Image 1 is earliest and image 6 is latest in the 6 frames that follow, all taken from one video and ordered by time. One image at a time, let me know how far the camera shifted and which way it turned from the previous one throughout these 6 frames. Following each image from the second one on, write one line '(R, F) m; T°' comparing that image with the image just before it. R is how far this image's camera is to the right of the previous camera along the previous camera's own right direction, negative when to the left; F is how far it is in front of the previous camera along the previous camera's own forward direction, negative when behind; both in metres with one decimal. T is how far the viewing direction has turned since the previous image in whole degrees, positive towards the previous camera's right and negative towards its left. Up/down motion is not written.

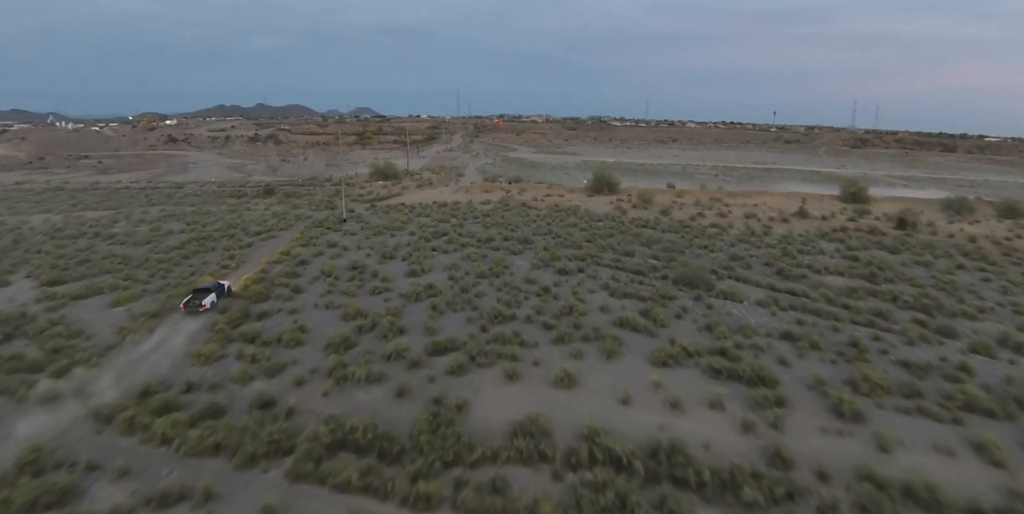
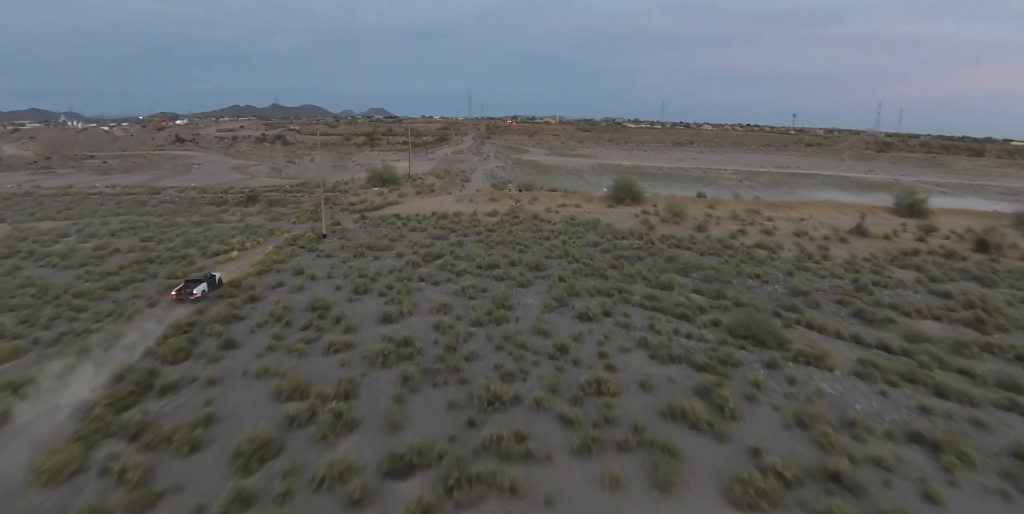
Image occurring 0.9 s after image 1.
(+0.2, +4.9) m; -2°
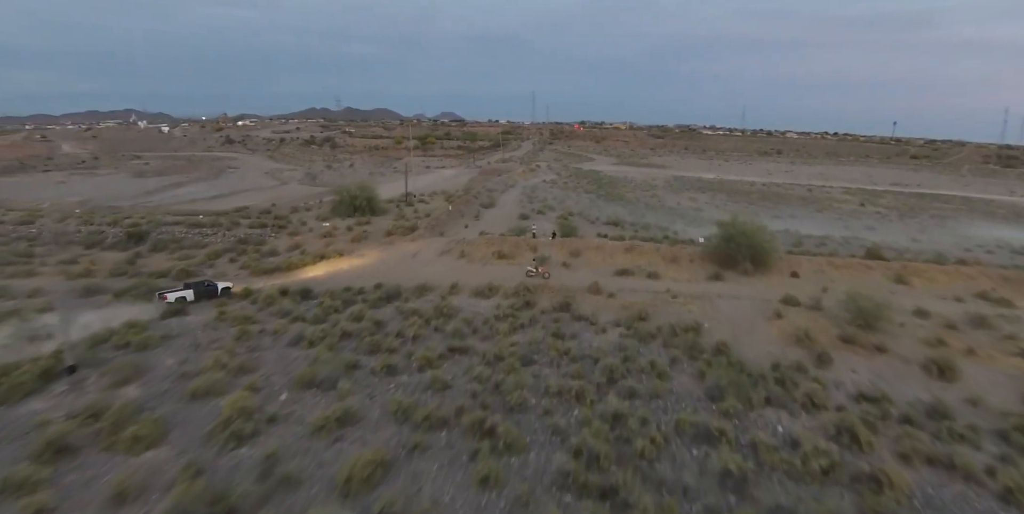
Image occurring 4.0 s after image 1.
(+2.0, +16.2) m; -8°
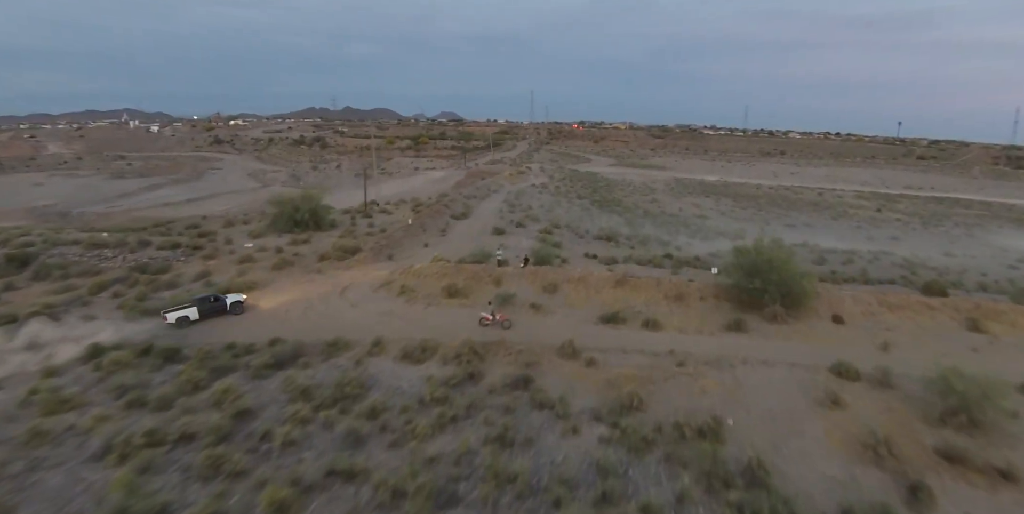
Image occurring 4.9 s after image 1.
(+1.6, +5.0) m; 0°
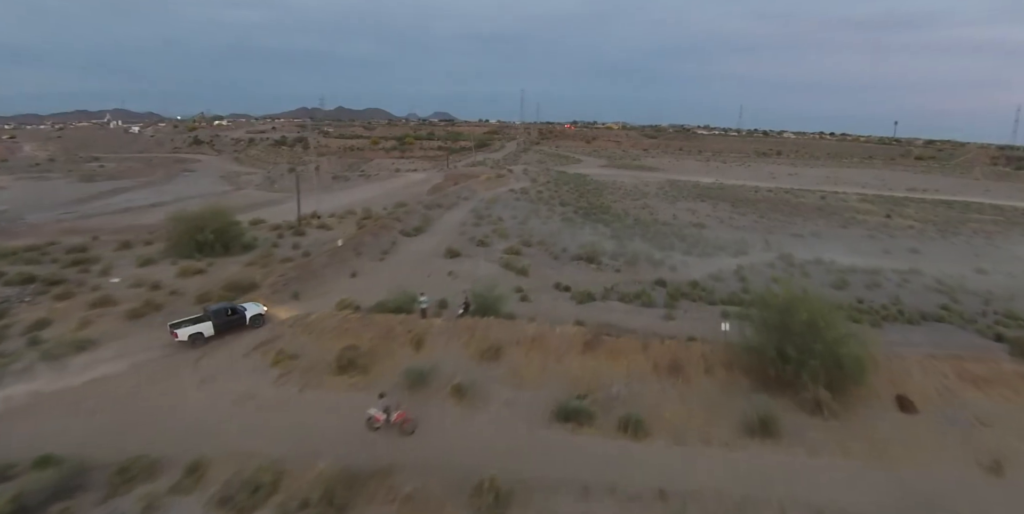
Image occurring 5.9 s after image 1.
(+1.8, +5.0) m; +1°
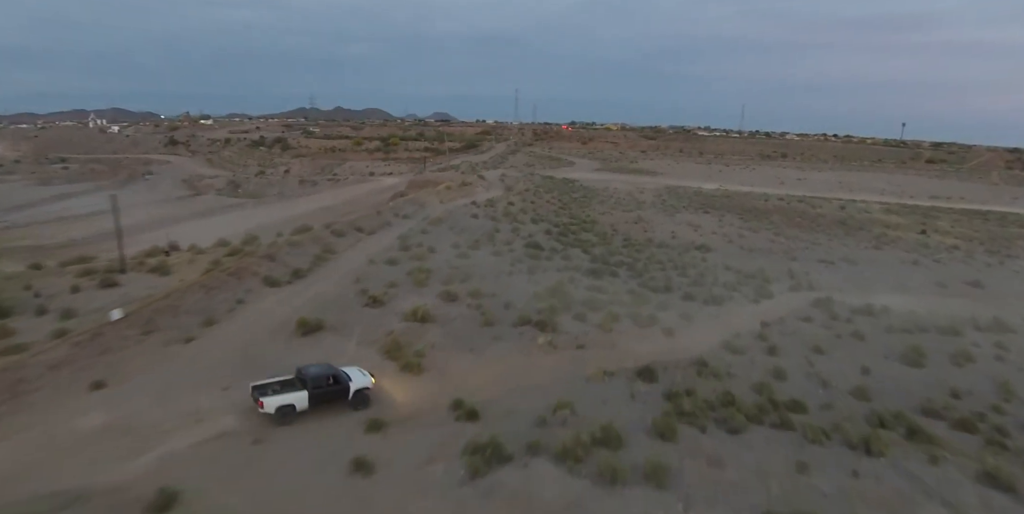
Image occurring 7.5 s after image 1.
(+3.1, +8.2) m; 0°
